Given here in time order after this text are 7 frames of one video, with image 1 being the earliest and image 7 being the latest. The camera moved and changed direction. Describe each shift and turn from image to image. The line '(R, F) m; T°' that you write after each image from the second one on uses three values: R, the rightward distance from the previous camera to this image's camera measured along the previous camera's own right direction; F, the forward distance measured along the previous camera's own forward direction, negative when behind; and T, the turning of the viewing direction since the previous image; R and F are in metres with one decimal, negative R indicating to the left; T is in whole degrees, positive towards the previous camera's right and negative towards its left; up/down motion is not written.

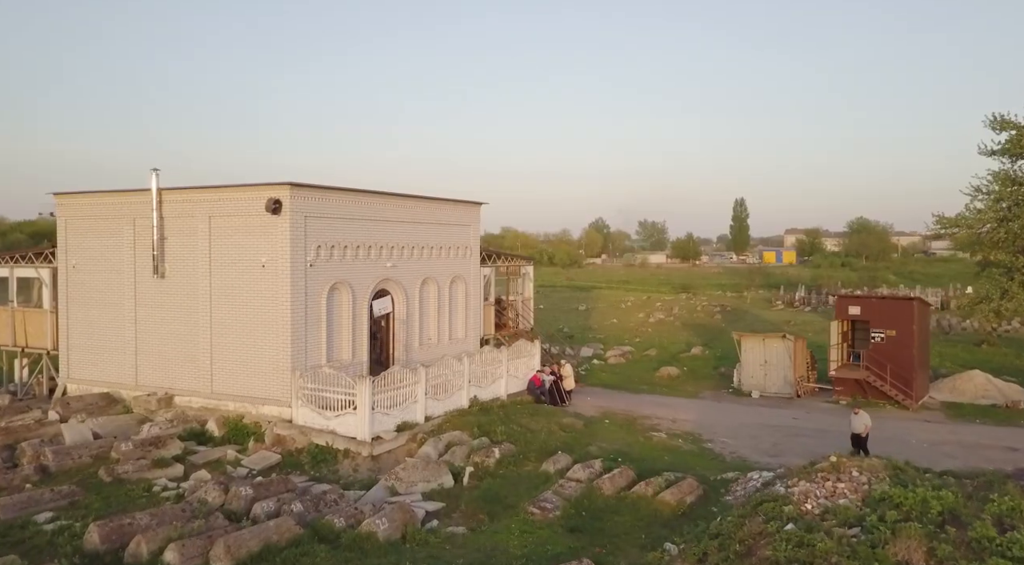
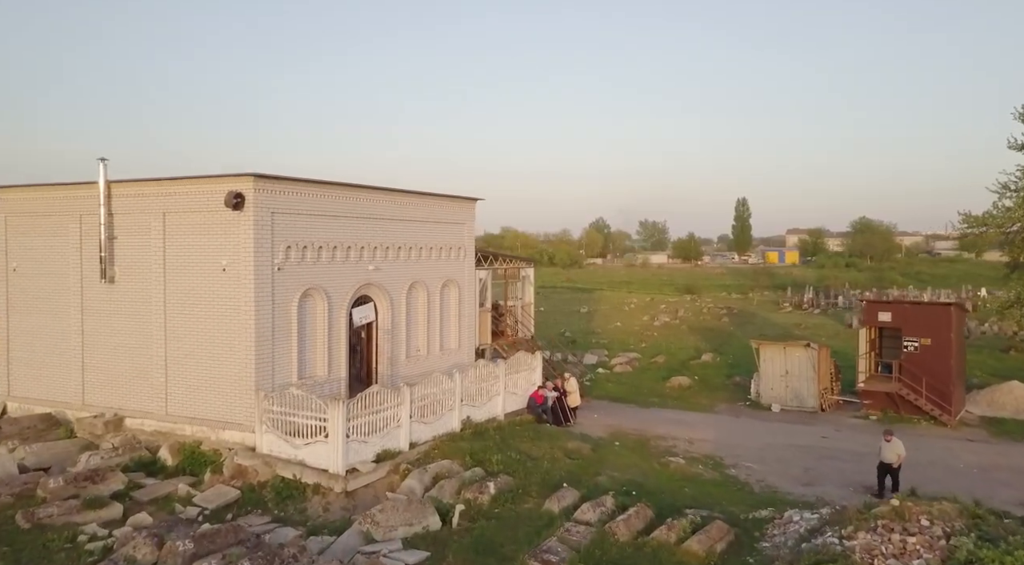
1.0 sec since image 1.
(0.0, +2.0) m; 0°
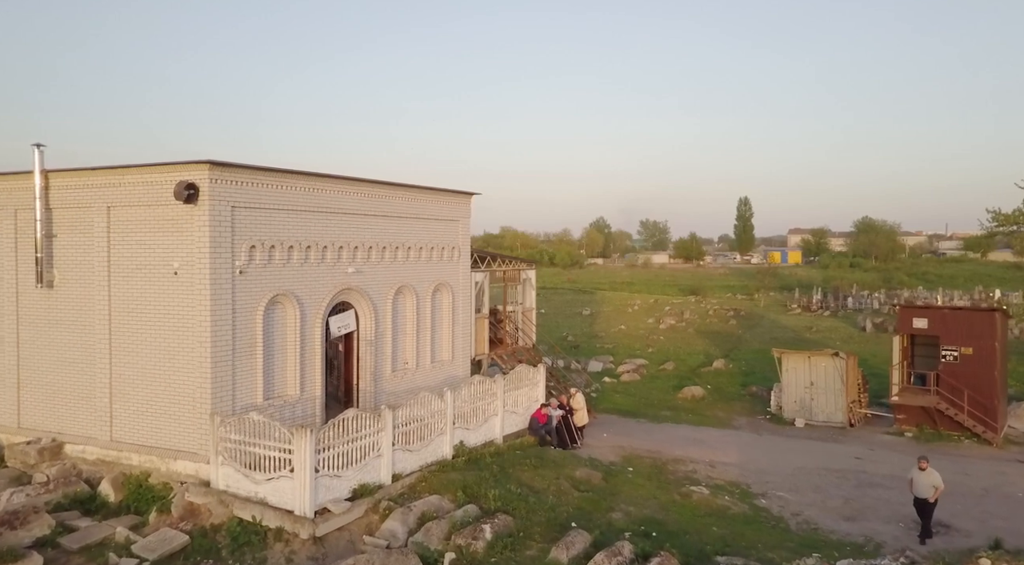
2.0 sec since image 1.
(0.0, +1.9) m; 0°
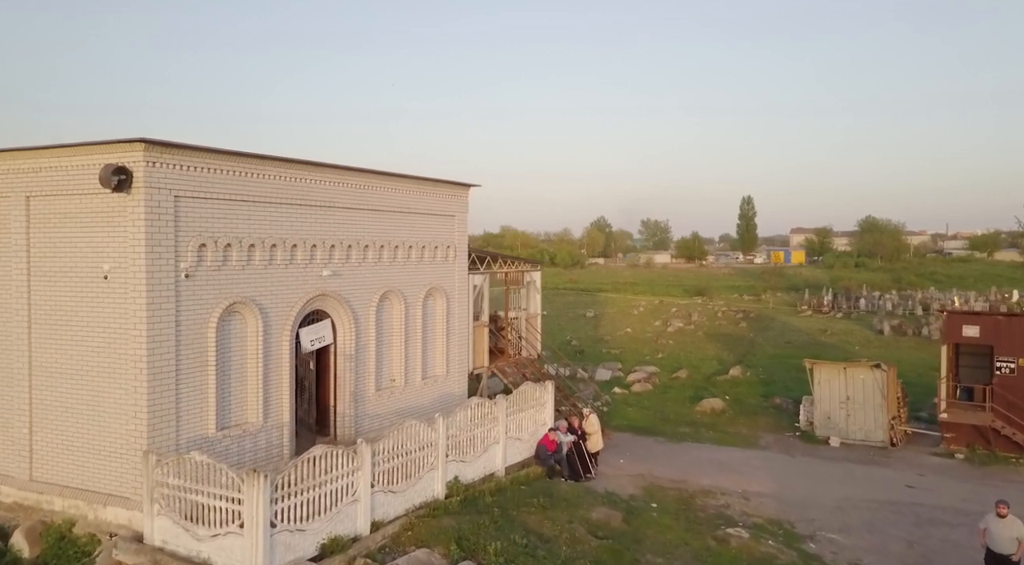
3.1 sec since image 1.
(-0.1, +2.1) m; 0°
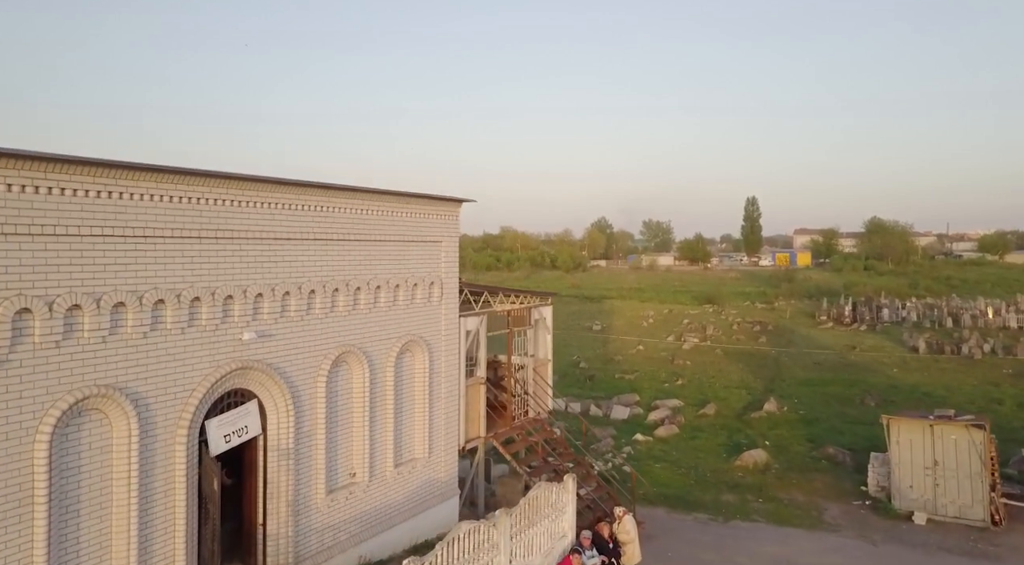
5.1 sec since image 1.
(-0.1, +3.8) m; 0°
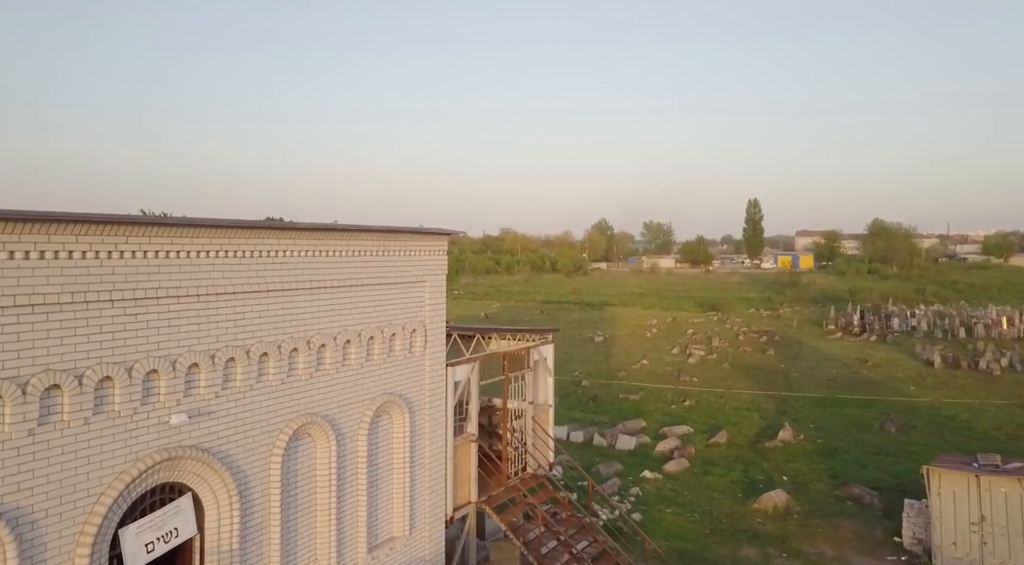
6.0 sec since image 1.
(+0.1, +1.6) m; 0°
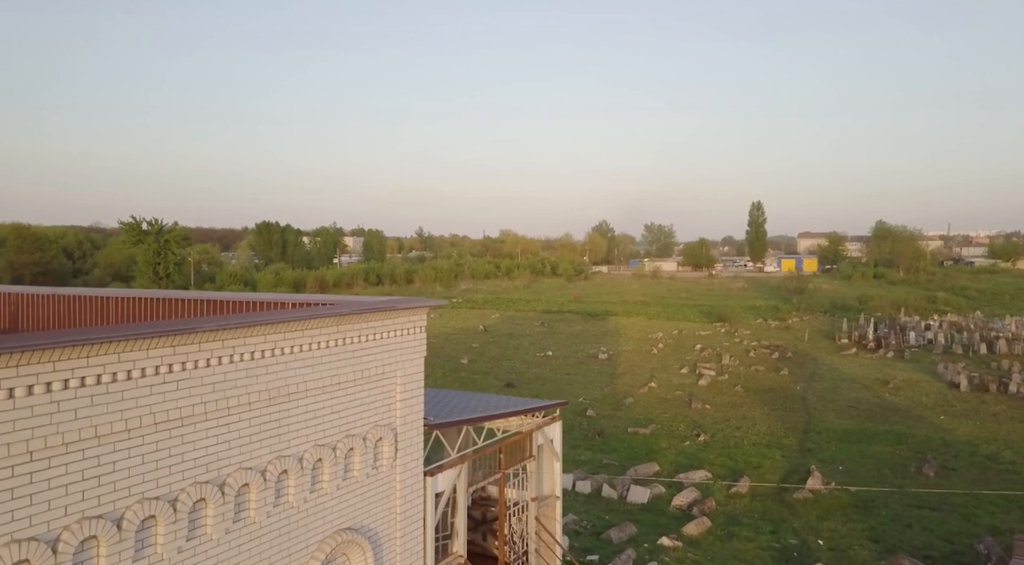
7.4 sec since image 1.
(0.0, +2.4) m; 0°
